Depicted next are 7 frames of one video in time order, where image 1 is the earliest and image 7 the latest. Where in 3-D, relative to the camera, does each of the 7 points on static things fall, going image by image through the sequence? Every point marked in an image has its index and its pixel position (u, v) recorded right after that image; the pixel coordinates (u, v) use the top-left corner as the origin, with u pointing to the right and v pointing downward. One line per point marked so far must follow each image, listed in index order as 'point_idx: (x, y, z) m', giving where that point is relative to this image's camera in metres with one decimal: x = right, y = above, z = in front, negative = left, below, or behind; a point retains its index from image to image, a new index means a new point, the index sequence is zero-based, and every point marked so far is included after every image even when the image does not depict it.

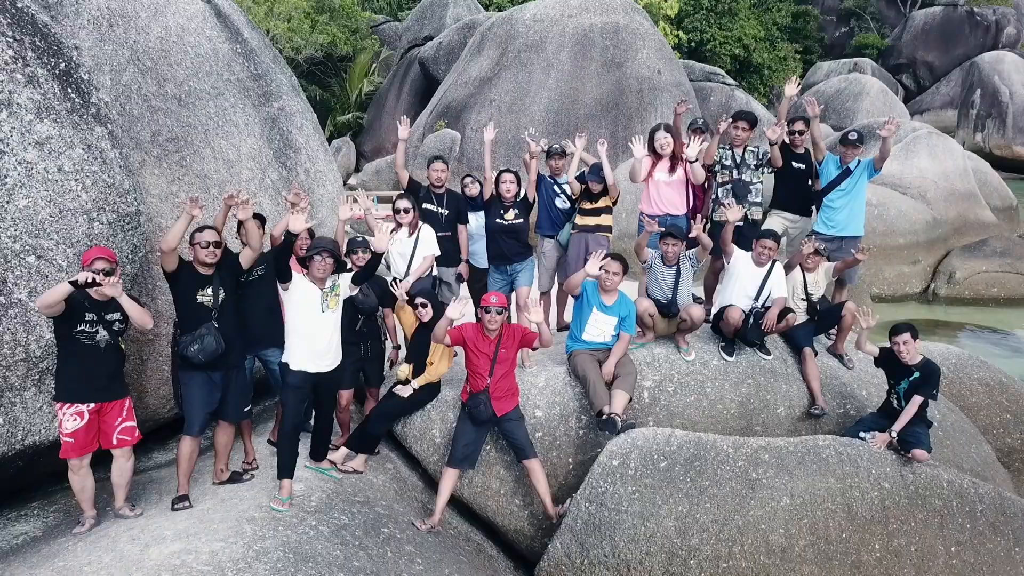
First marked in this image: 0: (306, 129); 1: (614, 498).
0: (-0.8, +0.6, +3.5) m
1: (+0.3, -0.5, +2.4) m
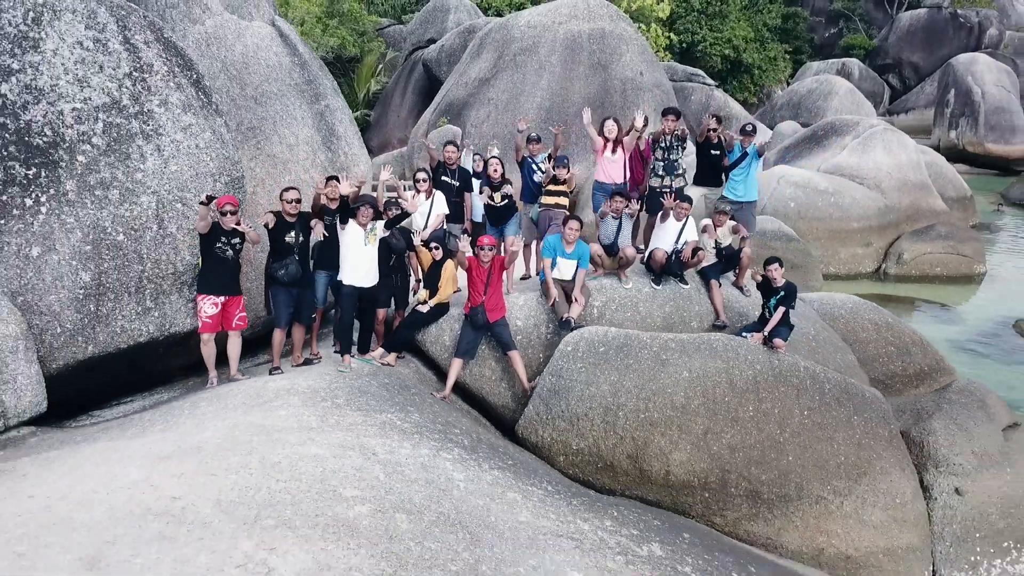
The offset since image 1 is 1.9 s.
0: (-0.9, +0.9, +4.6) m
1: (+0.2, -0.3, +3.5) m
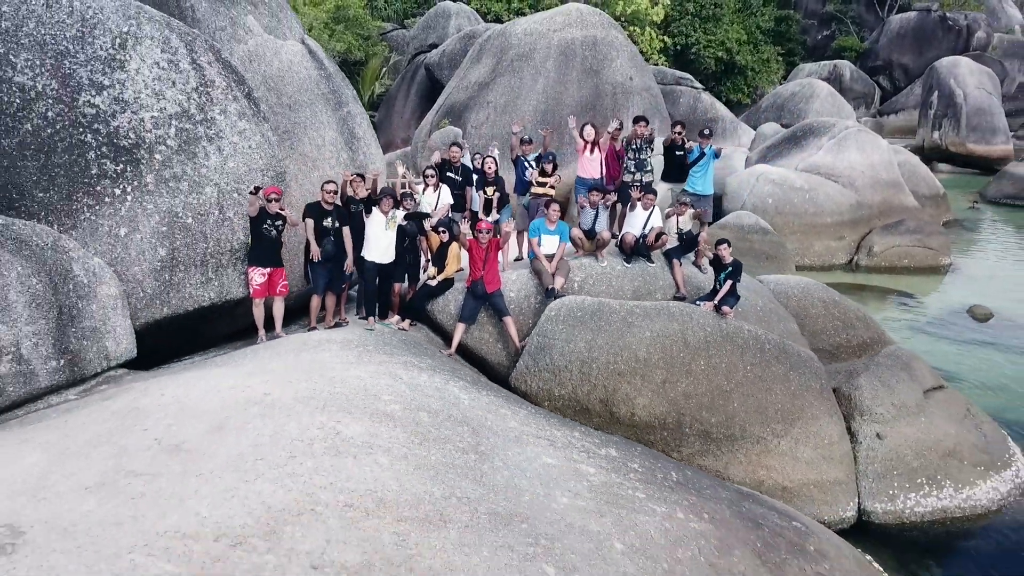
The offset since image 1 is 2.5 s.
0: (-0.9, +1.0, +5.3) m
1: (+0.2, -0.2, +4.2) m
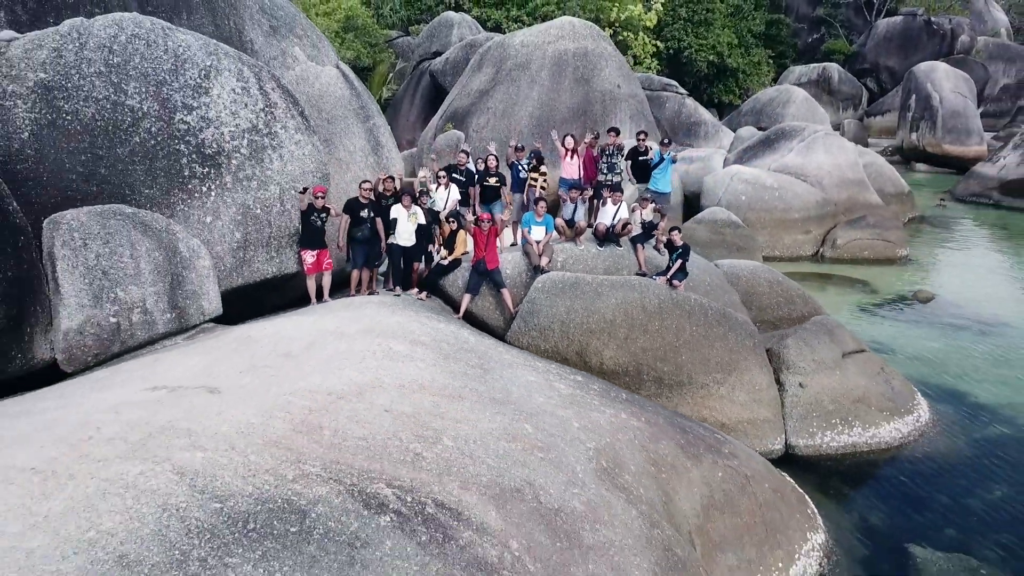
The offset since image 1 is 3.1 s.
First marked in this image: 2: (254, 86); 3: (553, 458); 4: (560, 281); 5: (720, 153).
0: (-0.9, +1.1, +6.4) m
1: (+0.2, -0.1, +5.3) m
2: (-1.5, +1.2, +5.1) m
3: (+0.1, -0.6, +3.0) m
4: (+0.3, 0.0, +5.4) m
5: (+3.3, +2.1, +14.0) m
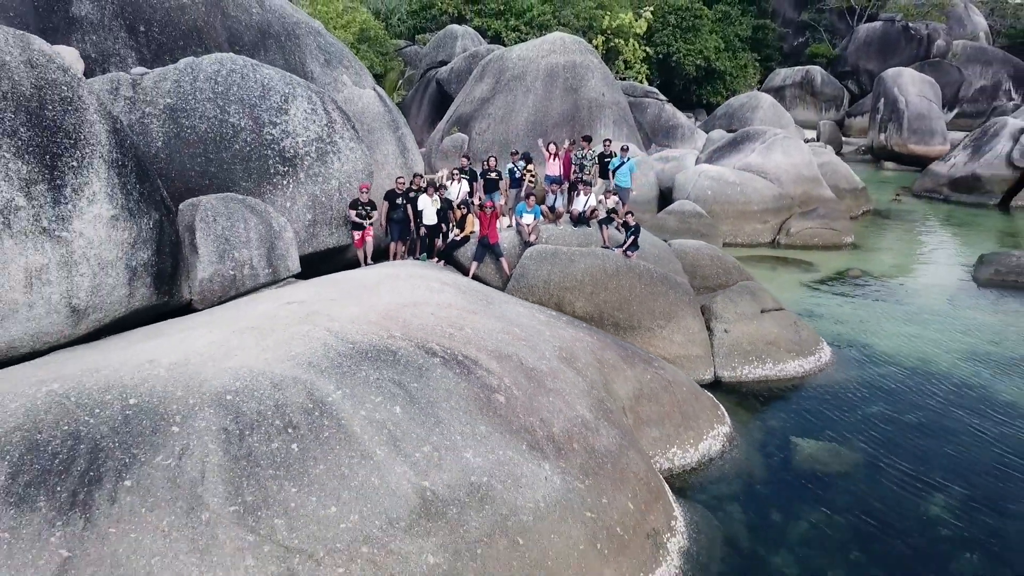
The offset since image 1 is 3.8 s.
0: (-1.0, +1.4, +8.3) m
1: (+0.1, +0.2, +7.2) m
2: (-1.5, +1.4, +6.9) m
3: (+0.1, -0.3, +4.9) m
4: (+0.3, +0.3, +7.2) m
5: (+3.2, +2.4, +15.8) m
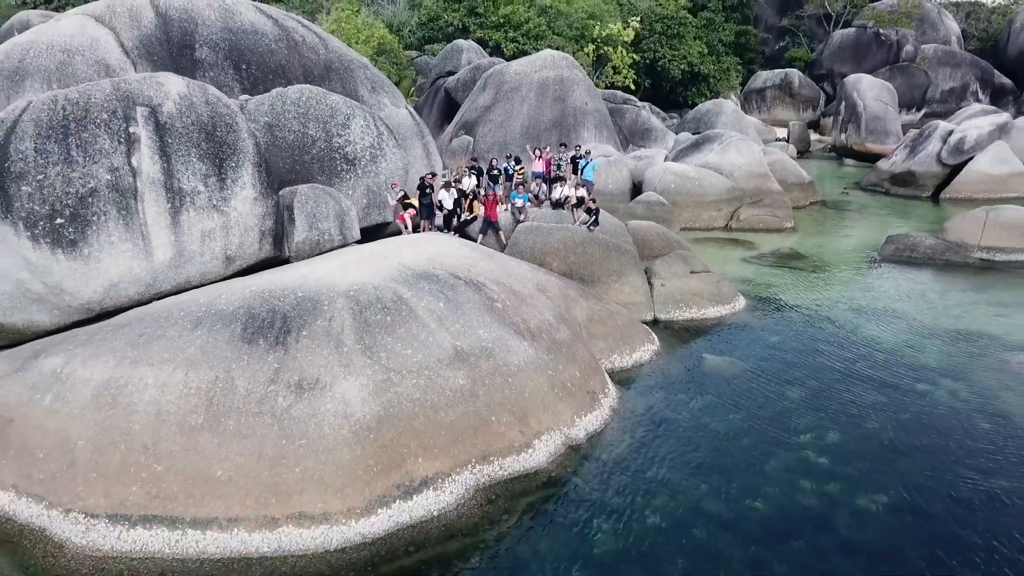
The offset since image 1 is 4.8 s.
0: (-1.0, +1.8, +11.1) m
1: (+0.1, +0.6, +10.0) m
2: (-1.5, +1.8, +9.8) m
3: (+0.1, +0.1, +7.7) m
4: (+0.2, +0.7, +10.1) m
5: (+3.2, +2.8, +18.6) m
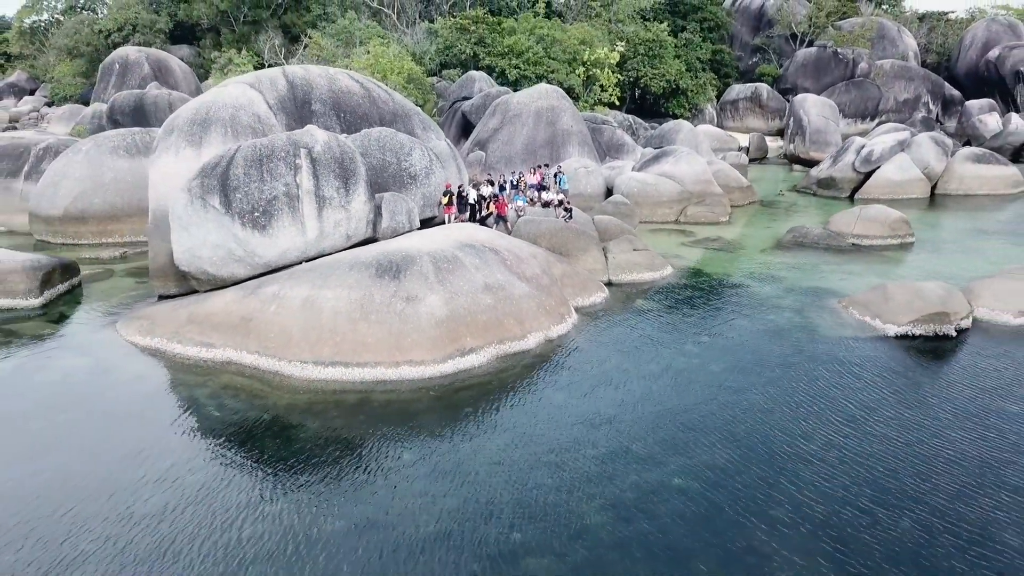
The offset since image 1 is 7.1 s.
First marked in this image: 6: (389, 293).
0: (-0.9, +2.3, +16.5) m
1: (+0.1, +1.1, +15.4) m
2: (-1.5, +2.3, +15.2) m
3: (+0.1, +0.6, +13.1) m
4: (+0.3, +1.2, +15.4) m
5: (+3.3, +3.4, +24.0) m
6: (-1.6, -0.1, +11.3) m
